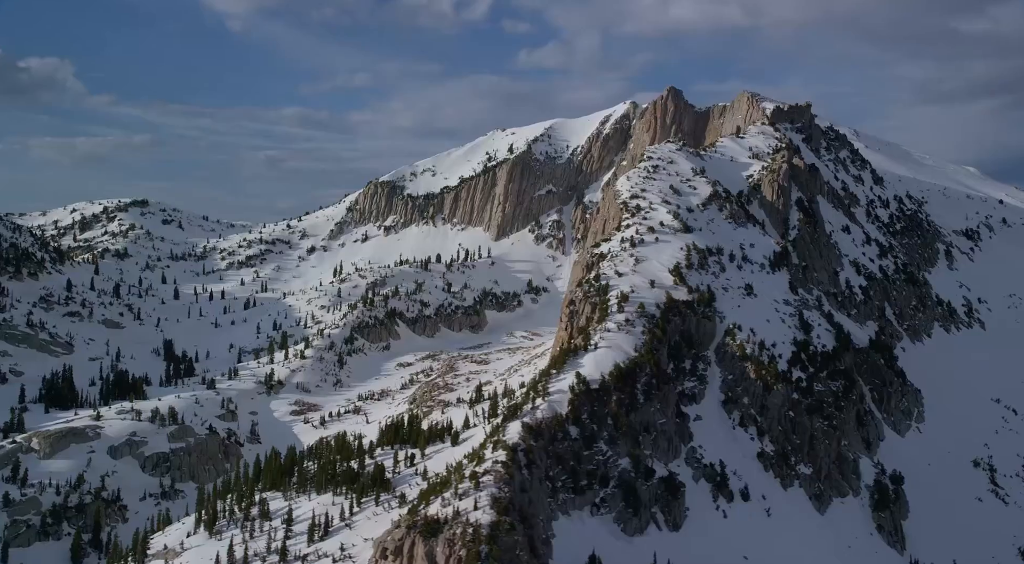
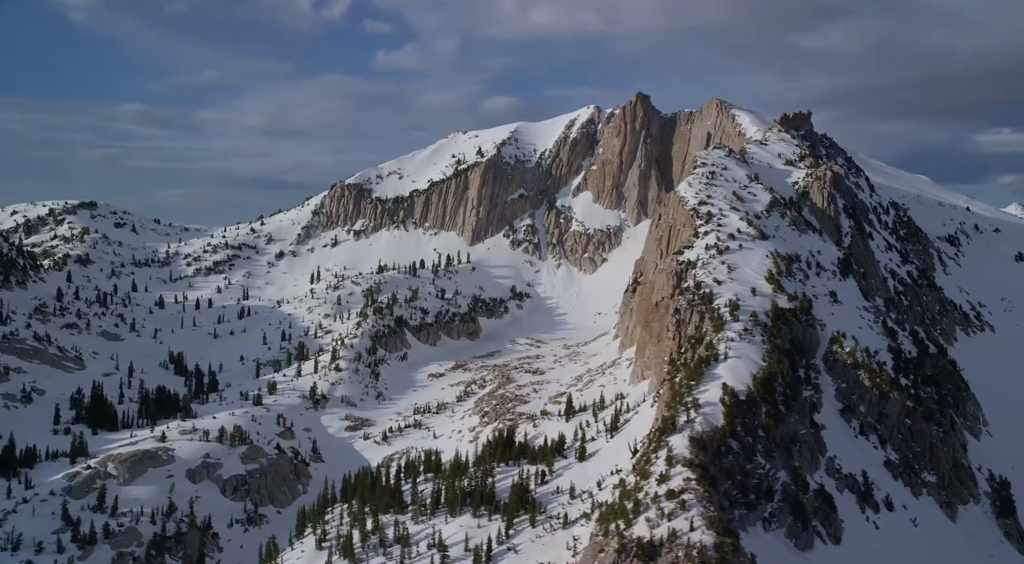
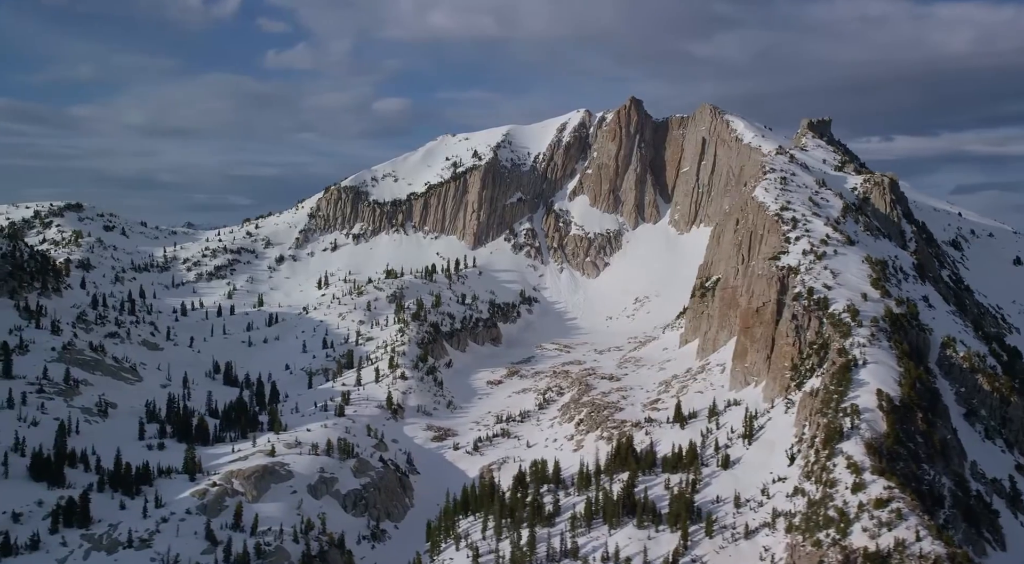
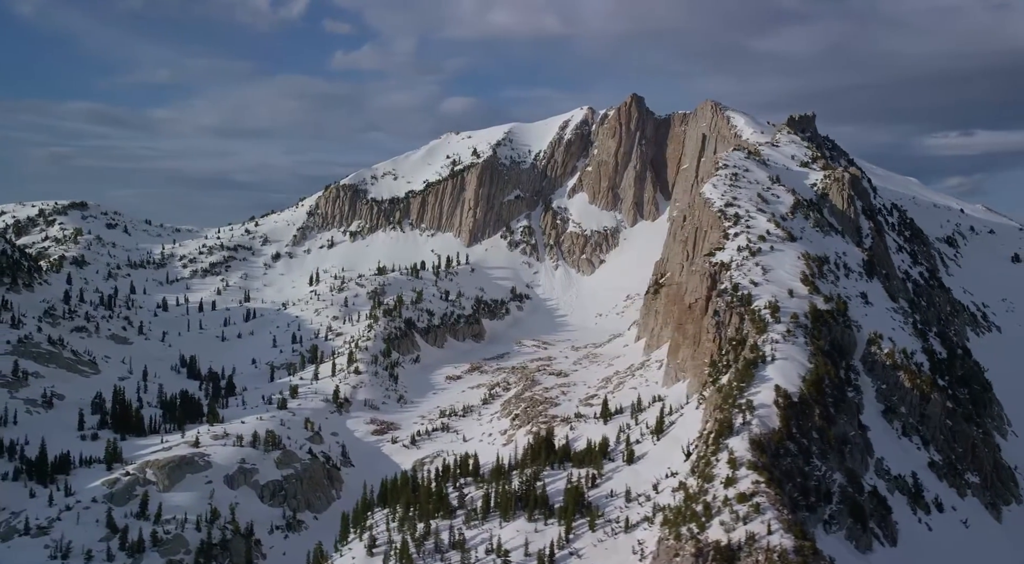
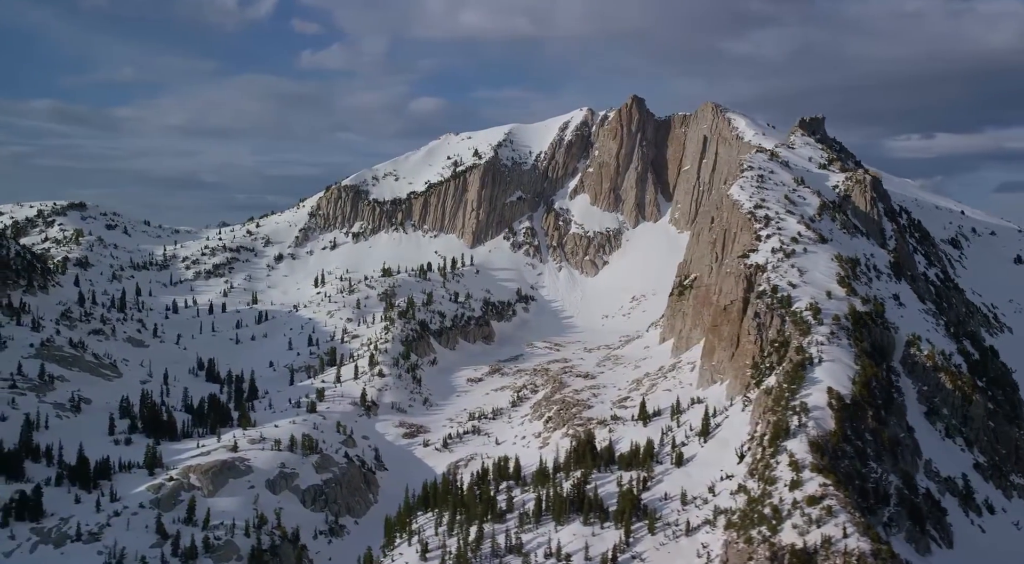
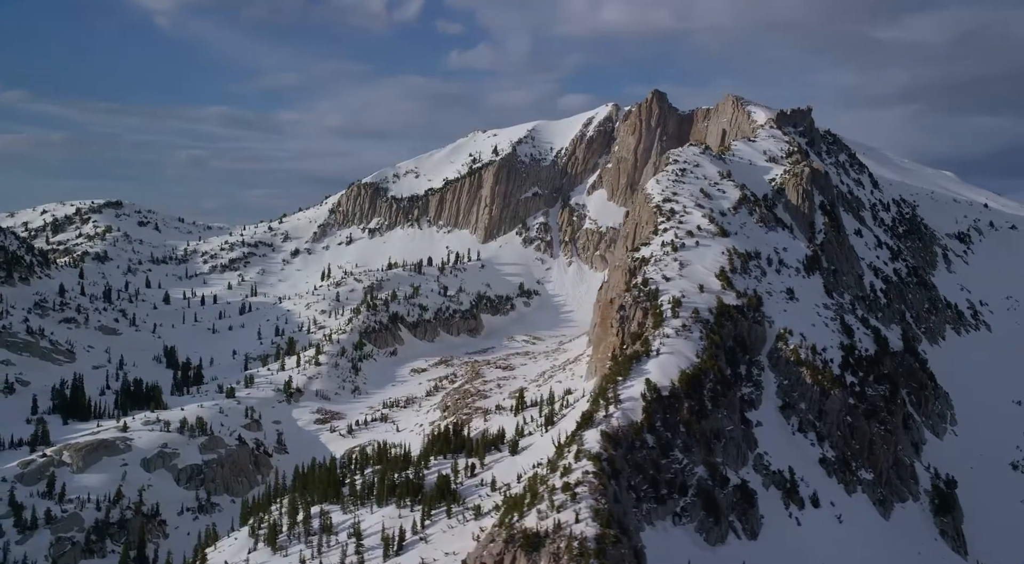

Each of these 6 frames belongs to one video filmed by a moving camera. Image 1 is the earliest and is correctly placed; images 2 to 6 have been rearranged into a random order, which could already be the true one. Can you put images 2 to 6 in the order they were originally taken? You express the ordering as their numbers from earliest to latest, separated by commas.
6, 2, 4, 5, 3
